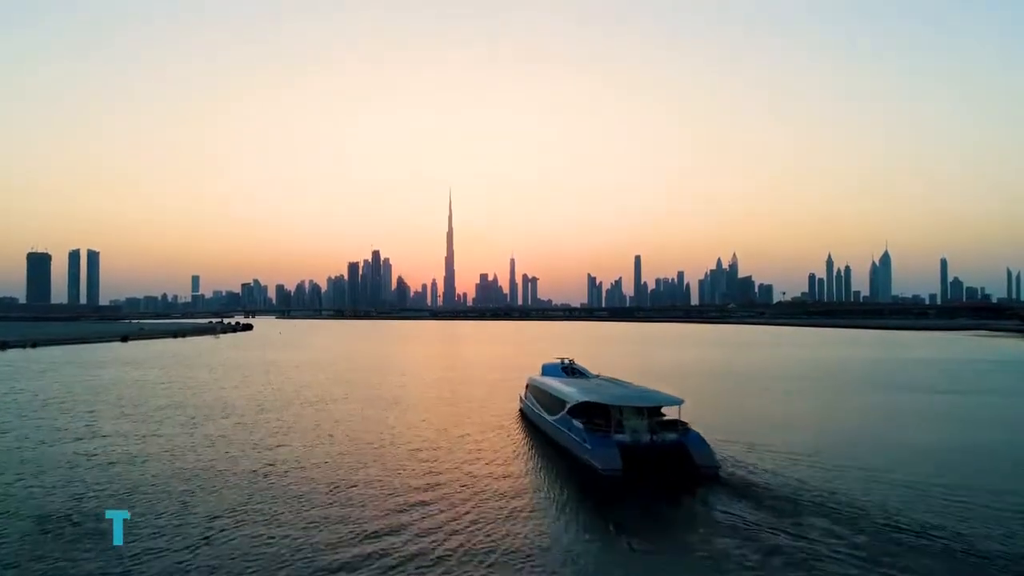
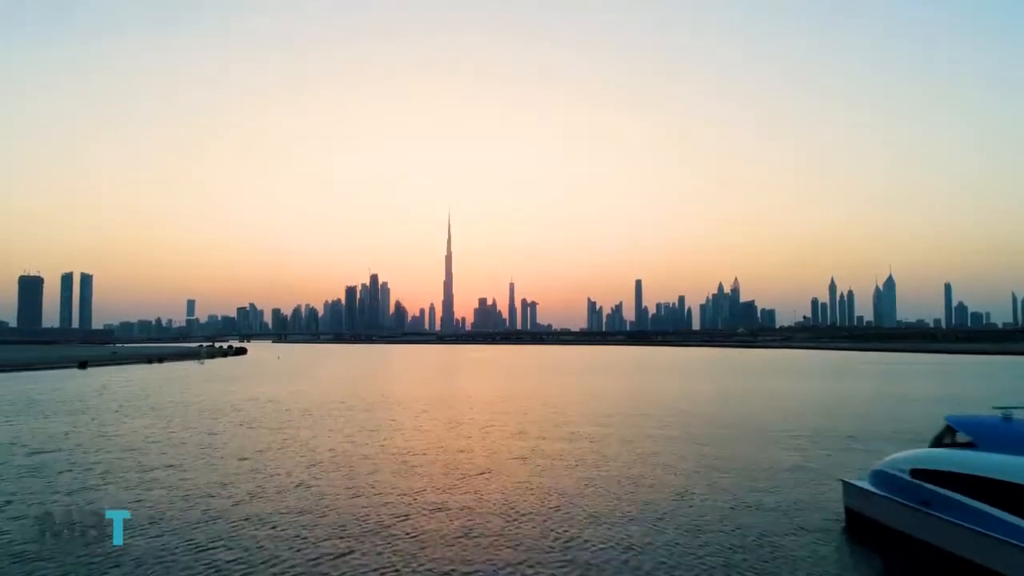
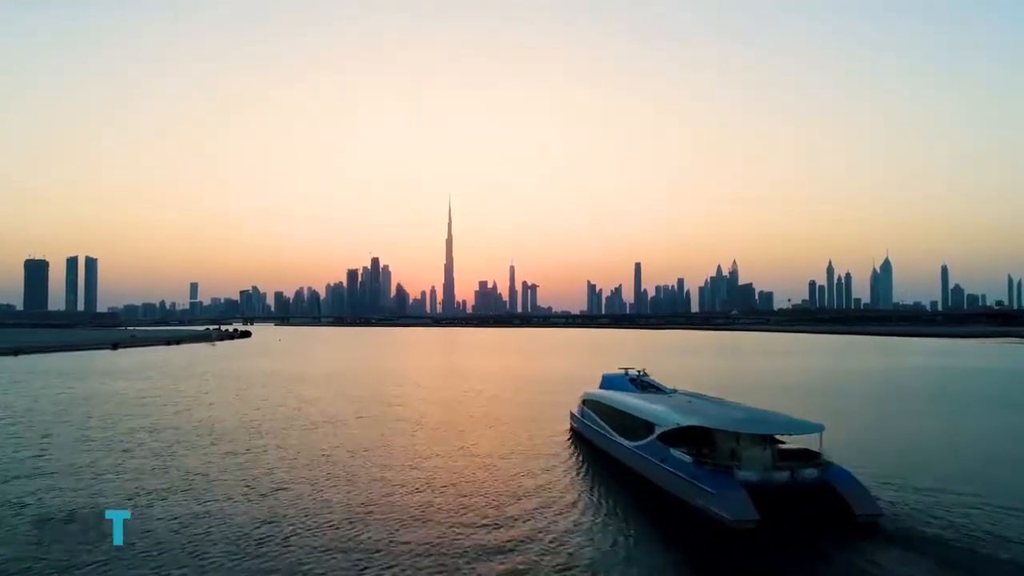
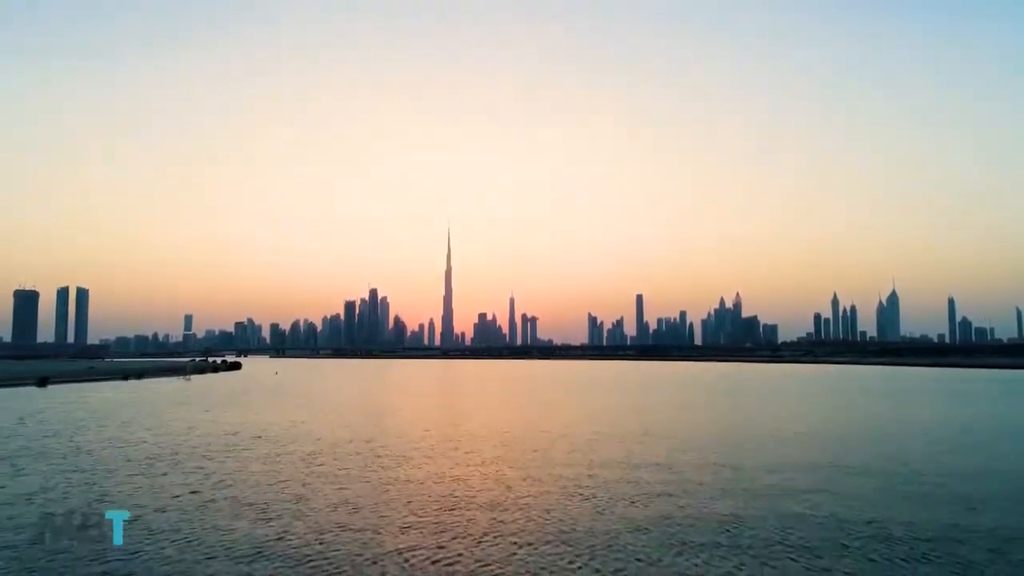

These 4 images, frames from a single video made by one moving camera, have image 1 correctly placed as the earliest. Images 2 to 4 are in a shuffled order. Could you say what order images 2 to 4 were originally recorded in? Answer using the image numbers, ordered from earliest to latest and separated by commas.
3, 2, 4
